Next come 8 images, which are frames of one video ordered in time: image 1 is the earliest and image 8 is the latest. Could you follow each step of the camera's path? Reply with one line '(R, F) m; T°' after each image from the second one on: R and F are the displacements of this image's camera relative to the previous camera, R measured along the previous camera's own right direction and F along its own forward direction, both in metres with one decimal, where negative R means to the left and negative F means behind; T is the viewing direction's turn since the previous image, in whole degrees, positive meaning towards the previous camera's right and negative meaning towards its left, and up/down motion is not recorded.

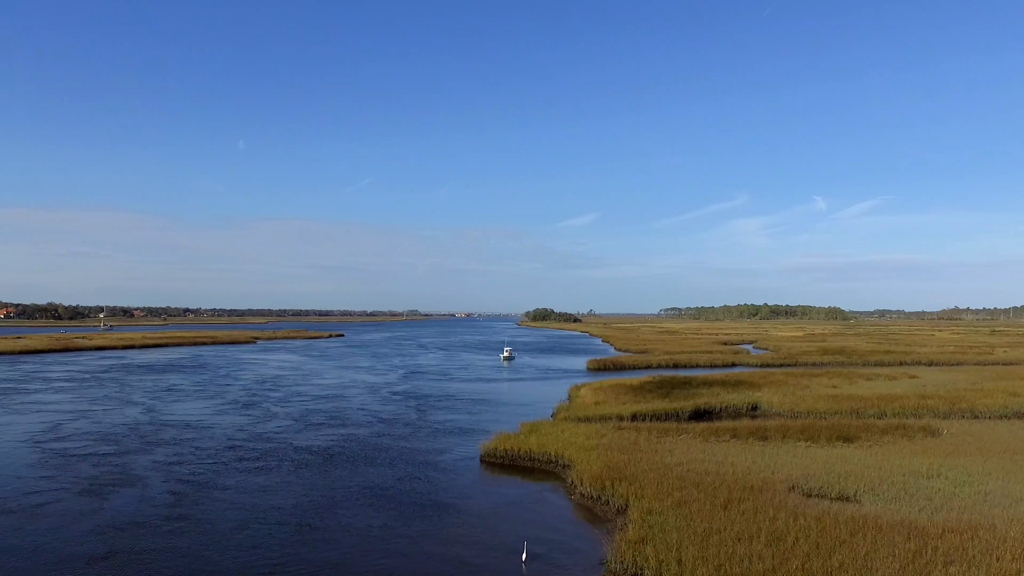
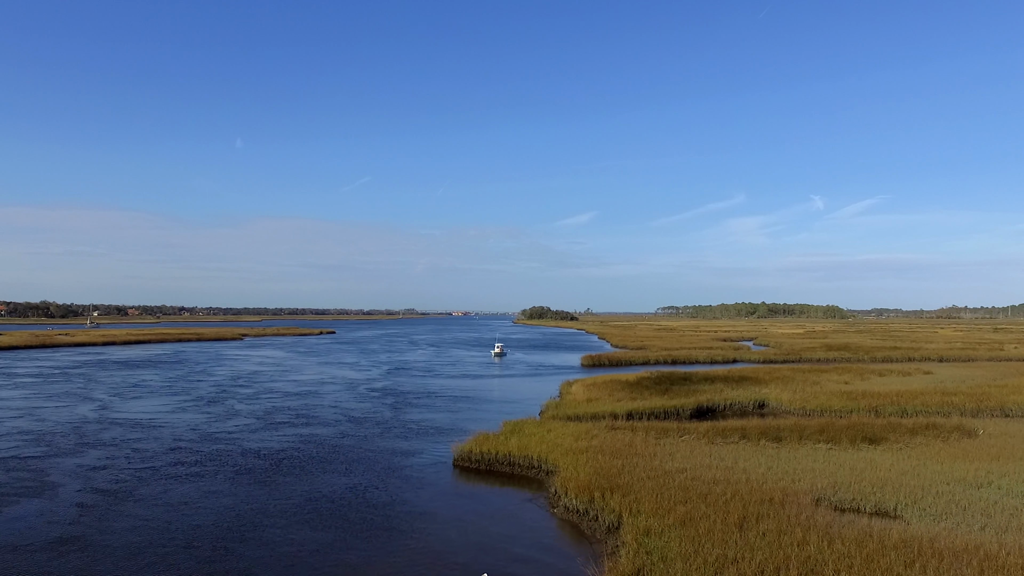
(+0.6, +3.0) m; 0°
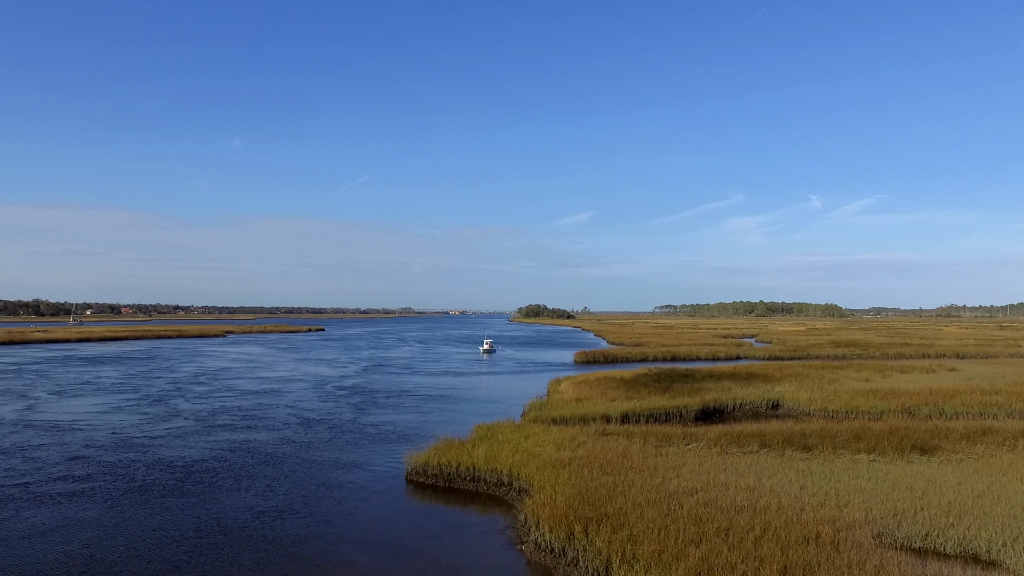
(+0.8, +3.9) m; 0°
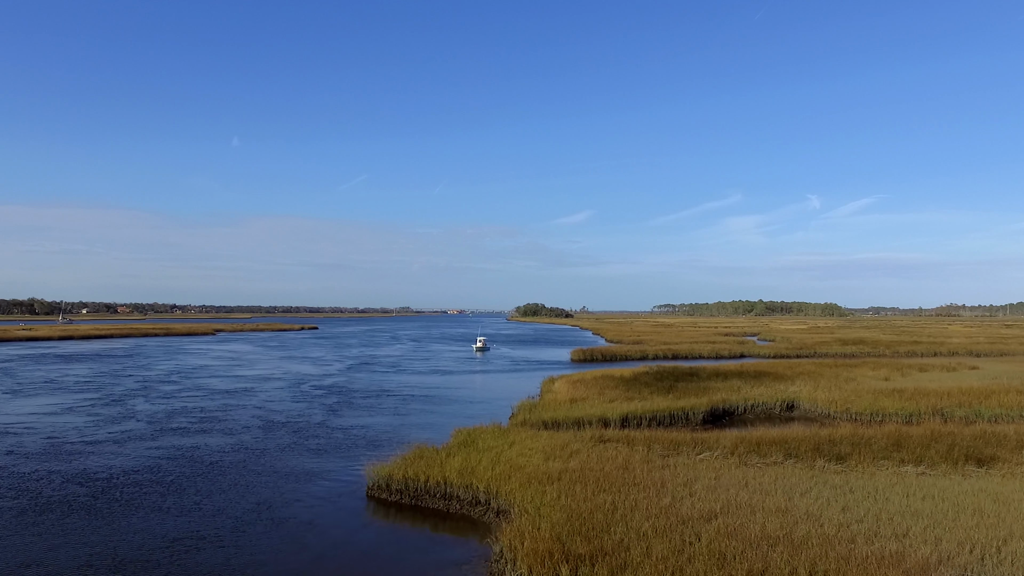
(+0.4, +2.6) m; 0°
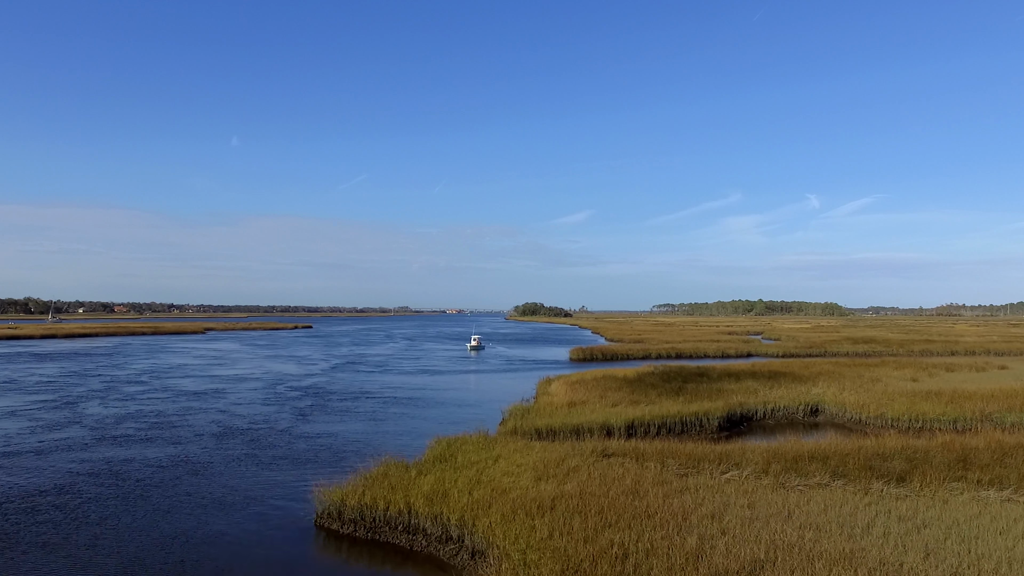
(+0.3, +2.7) m; 0°
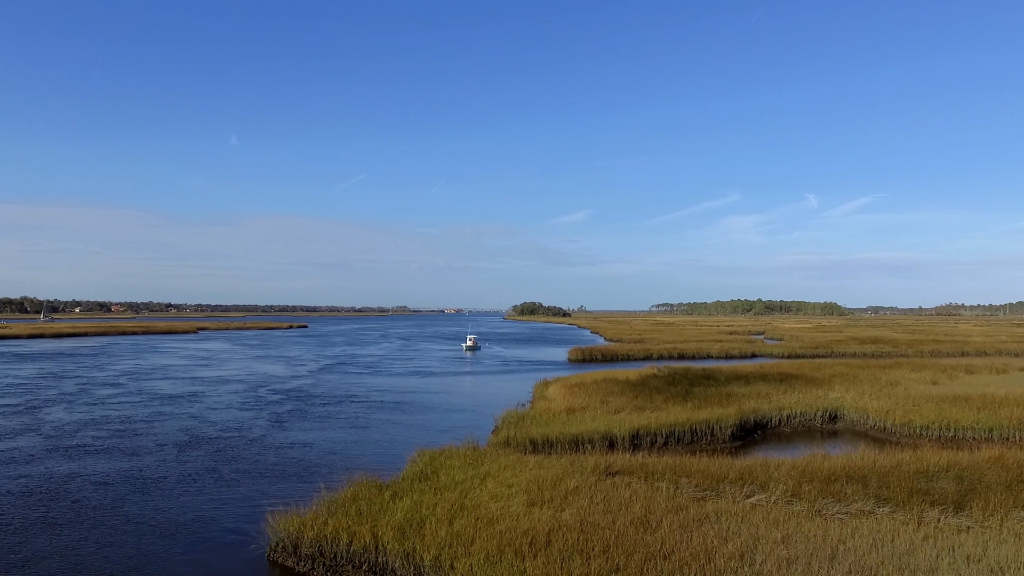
(+0.2, +1.7) m; 0°
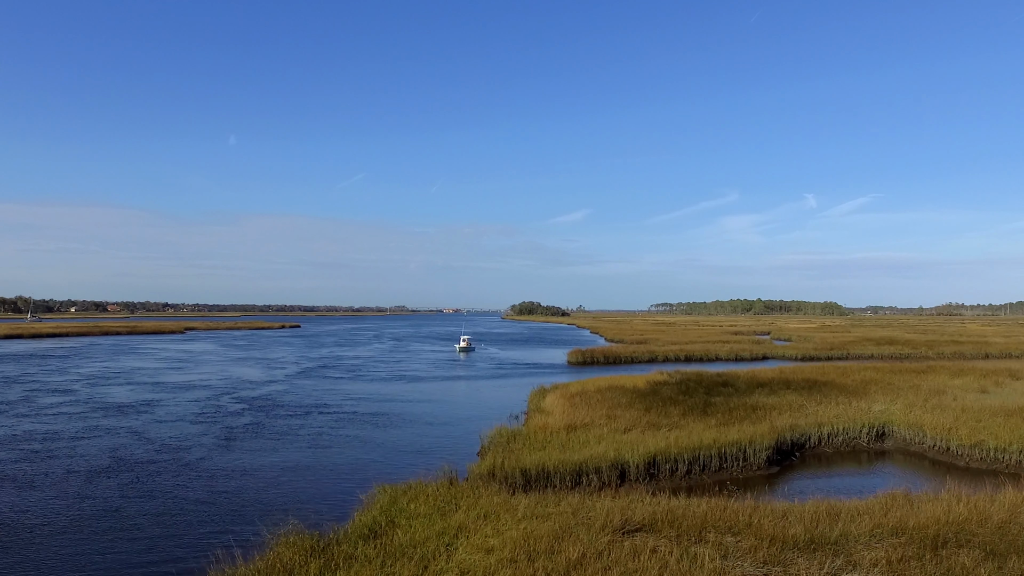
(+0.2, +3.2) m; 0°
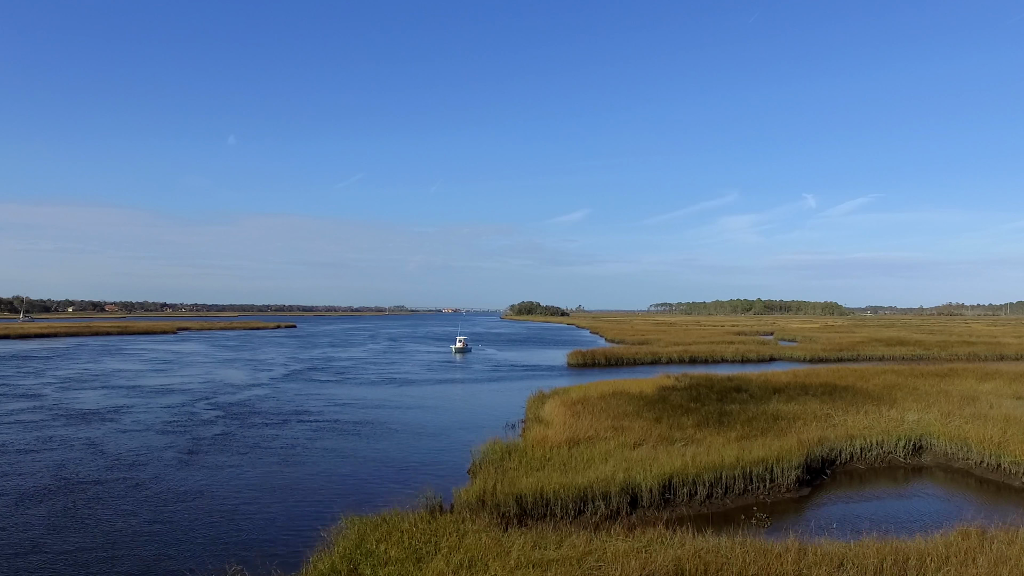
(+0.1, +1.8) m; 0°
